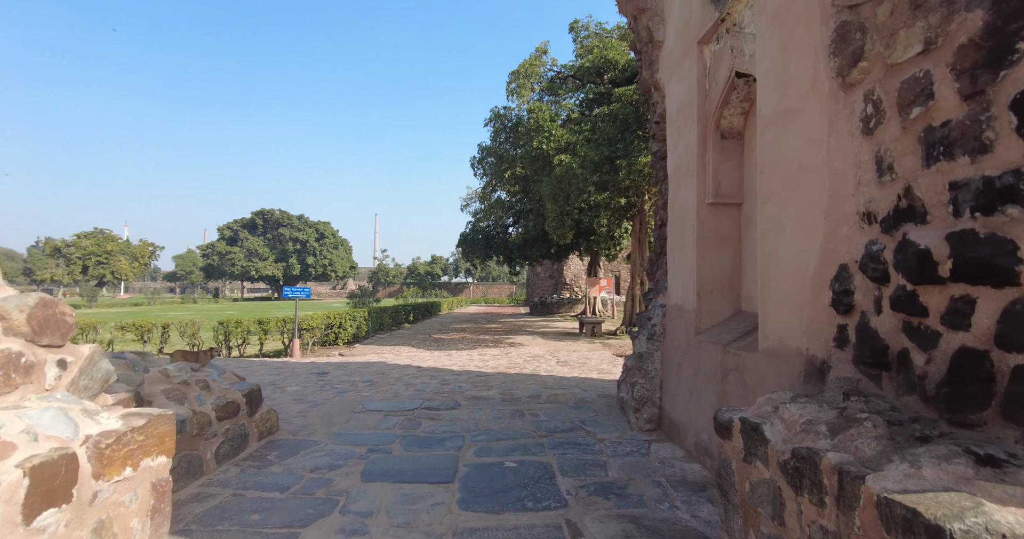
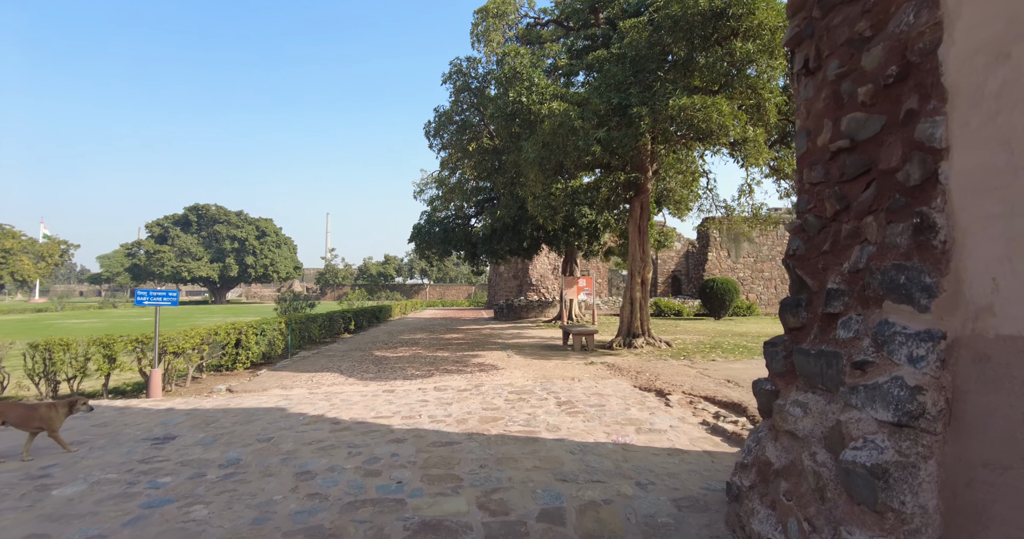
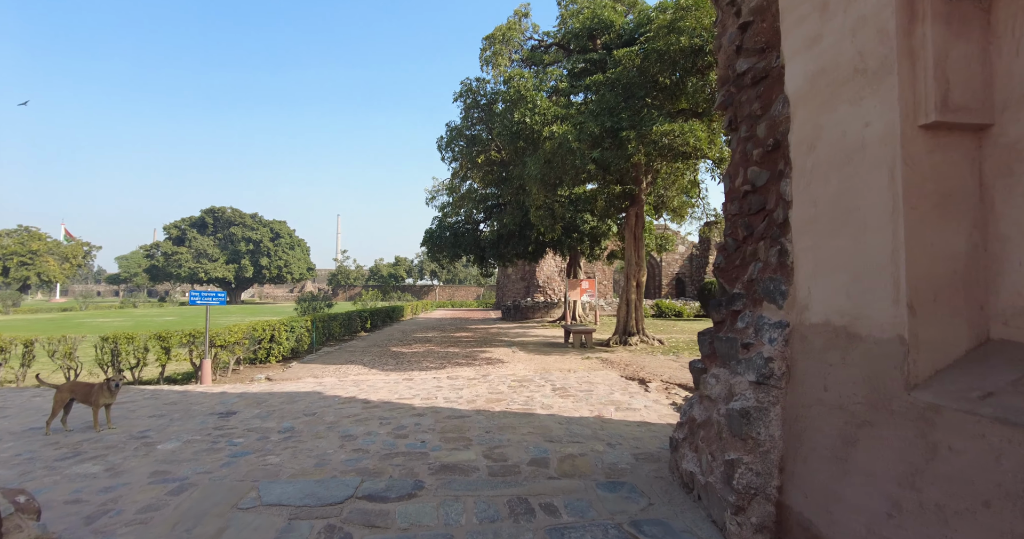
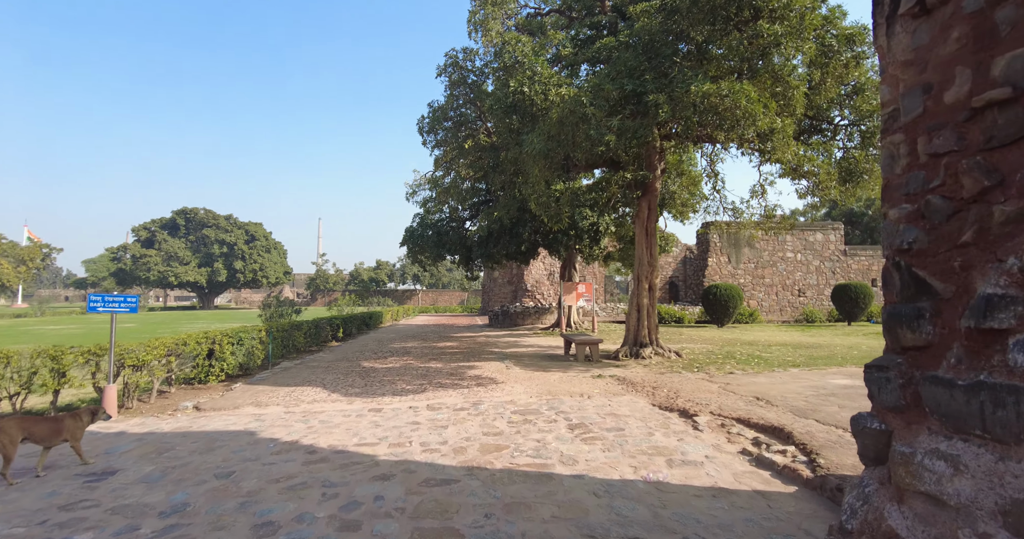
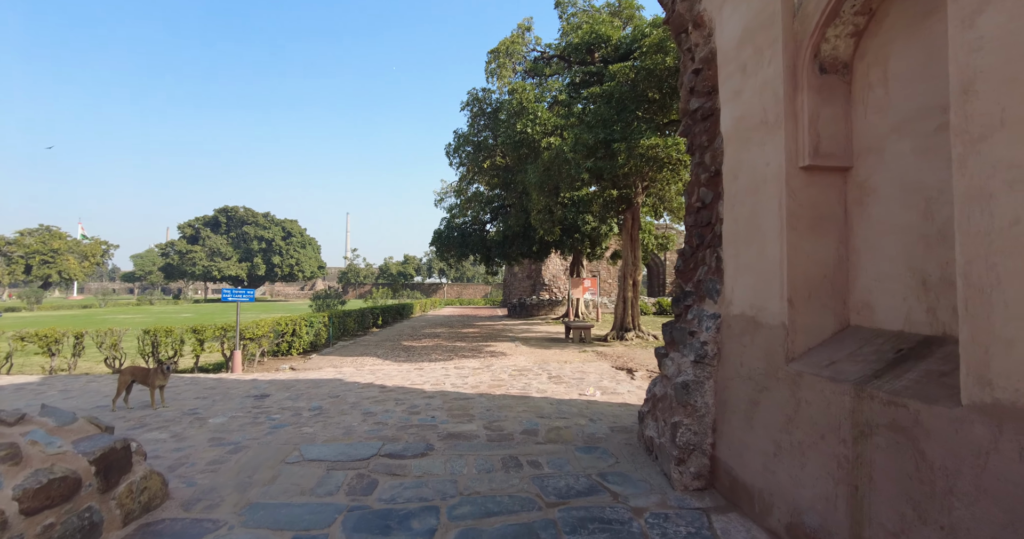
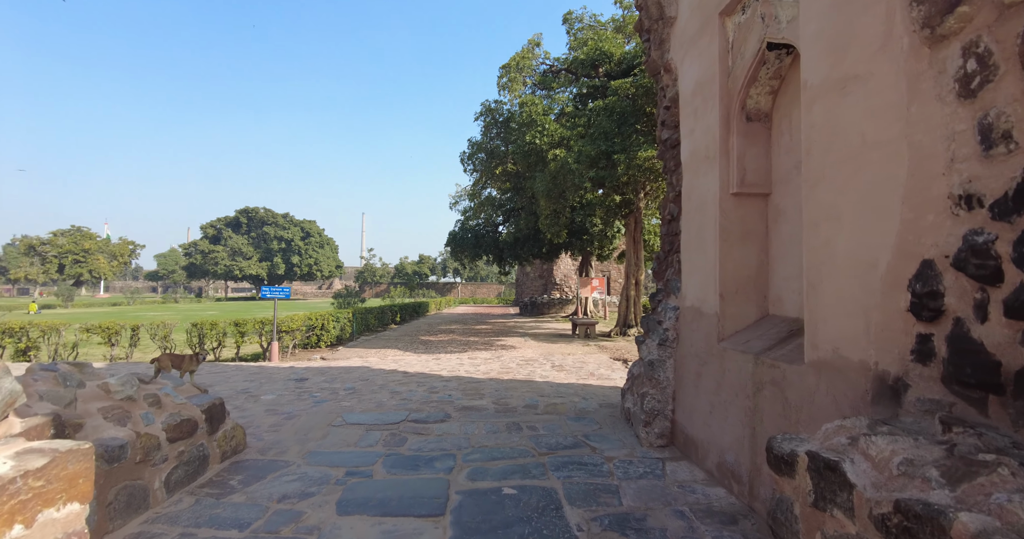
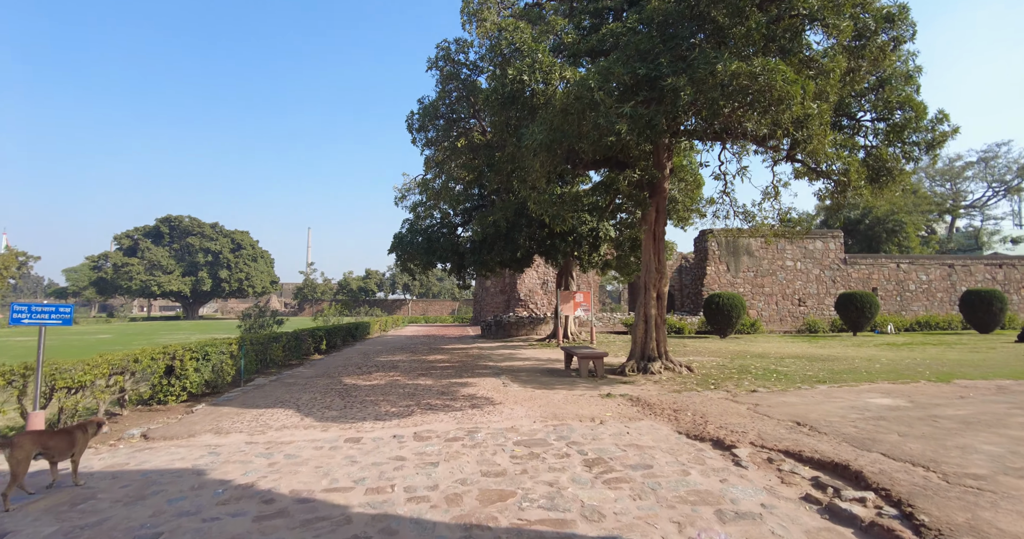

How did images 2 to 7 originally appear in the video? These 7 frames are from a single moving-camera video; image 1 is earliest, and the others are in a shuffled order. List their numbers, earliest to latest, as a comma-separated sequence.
6, 5, 3, 2, 4, 7
